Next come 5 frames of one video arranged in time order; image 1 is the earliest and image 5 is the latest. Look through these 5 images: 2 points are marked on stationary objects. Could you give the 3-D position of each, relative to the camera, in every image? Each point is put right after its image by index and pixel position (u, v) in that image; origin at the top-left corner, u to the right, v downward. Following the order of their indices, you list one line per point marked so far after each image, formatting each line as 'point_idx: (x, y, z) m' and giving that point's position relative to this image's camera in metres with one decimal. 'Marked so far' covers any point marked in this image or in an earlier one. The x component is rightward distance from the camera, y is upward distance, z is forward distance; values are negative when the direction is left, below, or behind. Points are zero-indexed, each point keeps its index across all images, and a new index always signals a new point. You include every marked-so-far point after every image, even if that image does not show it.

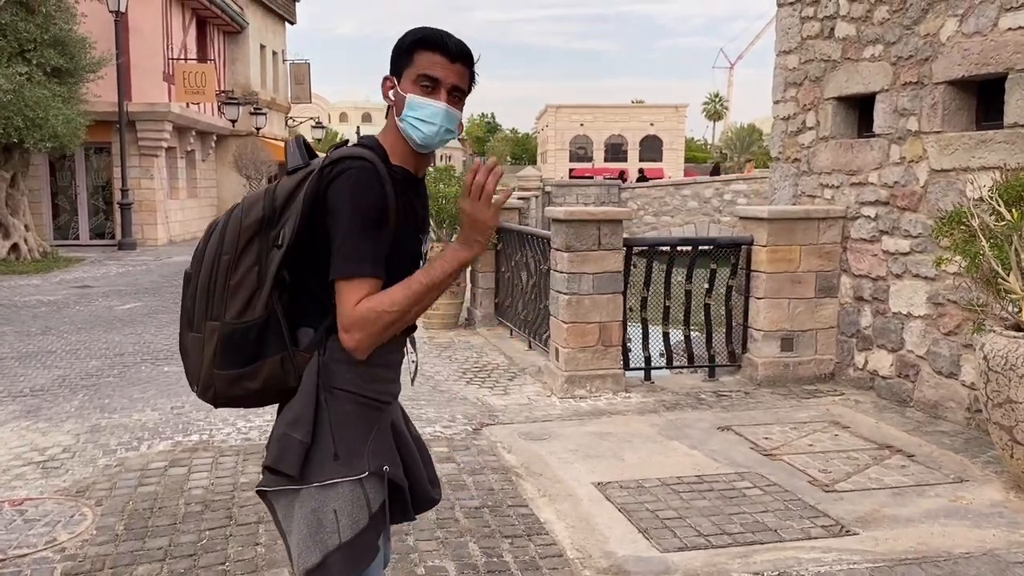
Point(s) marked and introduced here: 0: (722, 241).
0: (+1.5, +0.3, +6.3) m
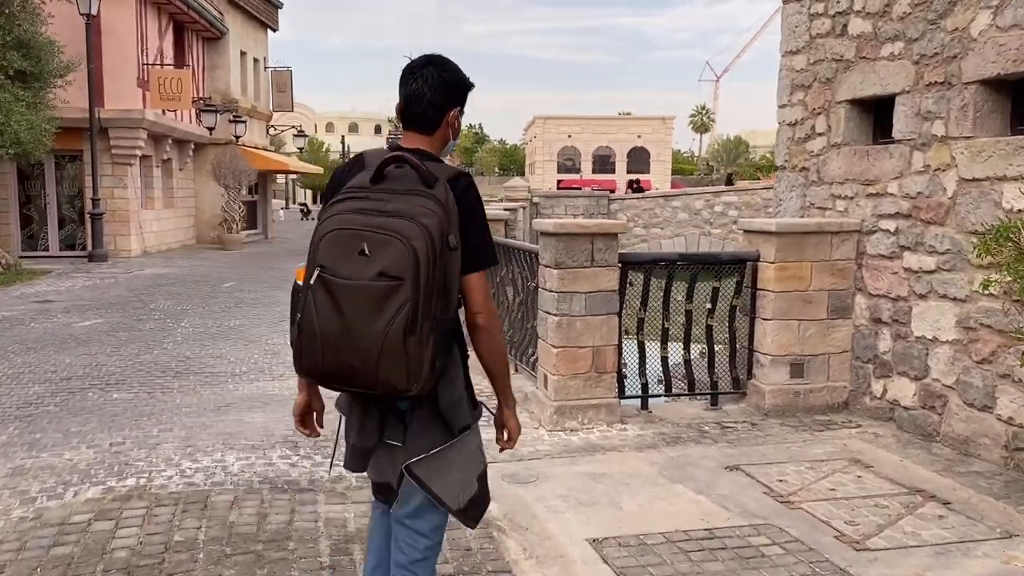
0: (+1.4, +0.2, +5.7) m
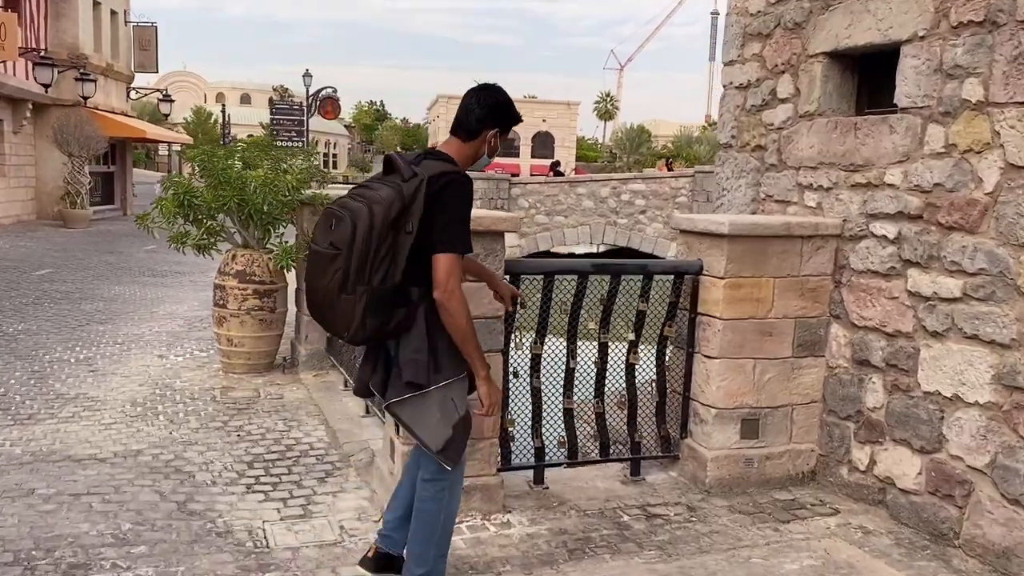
0: (+0.7, +0.1, +4.0) m
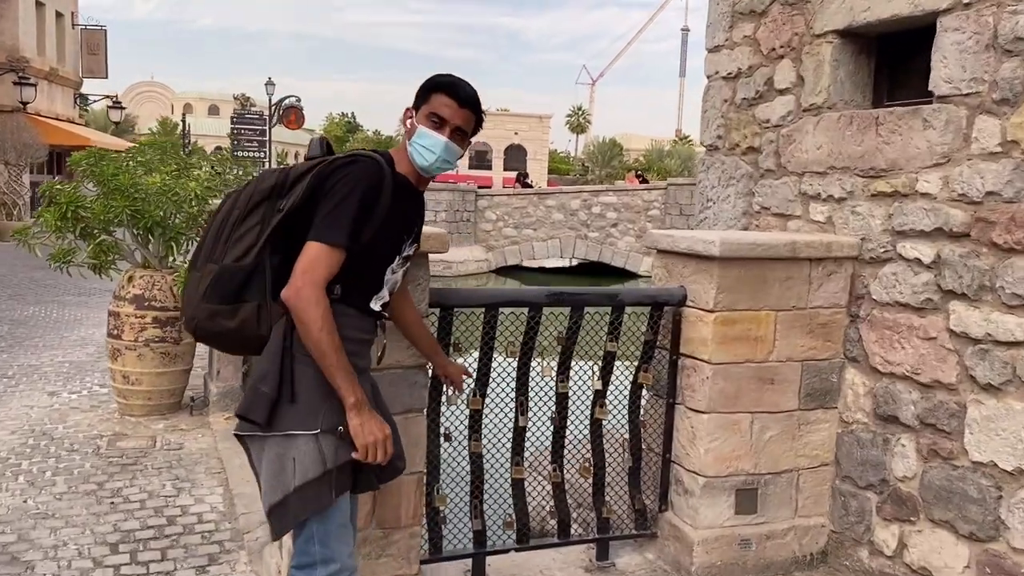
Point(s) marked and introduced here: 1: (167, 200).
0: (+0.4, 0.0, +3.2) m
1: (-1.9, +0.5, +4.9) m
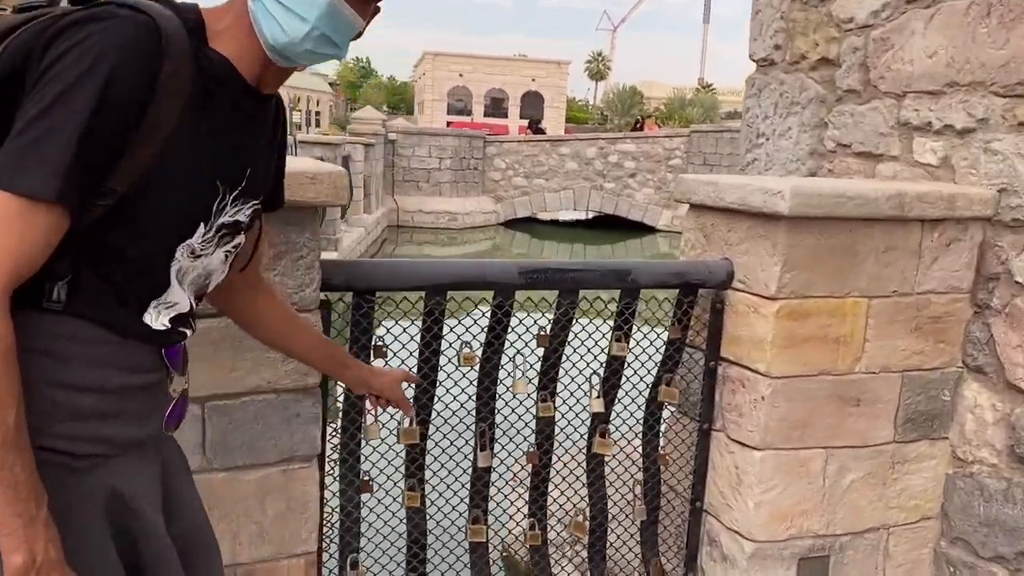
0: (+0.3, 0.0, +2.1) m
1: (-2.0, +0.7, +3.8) m
